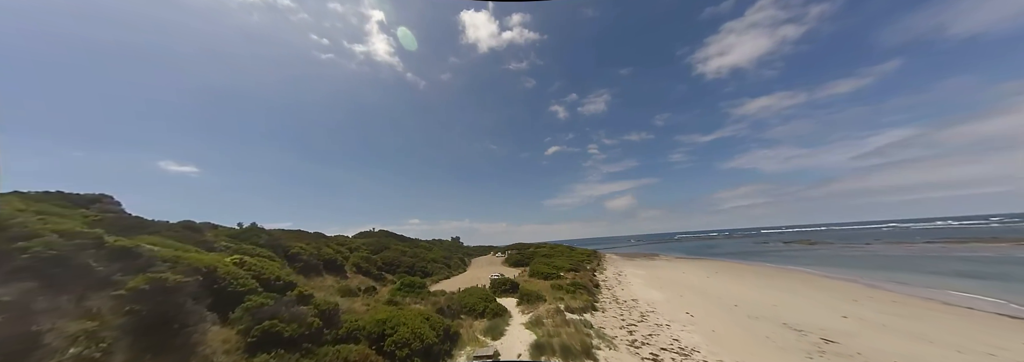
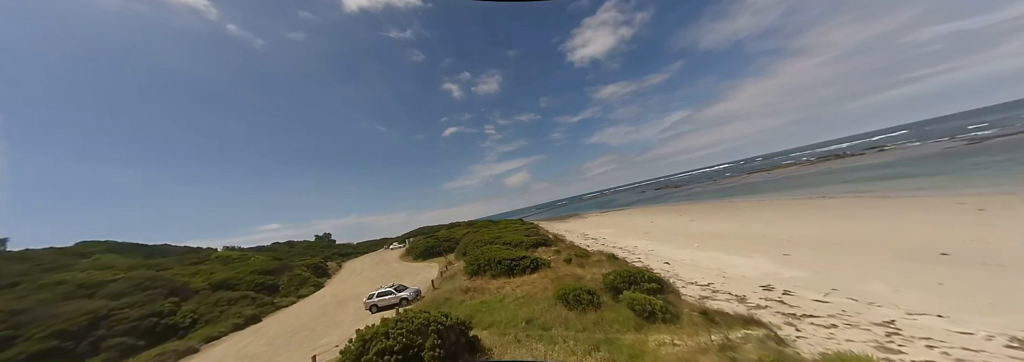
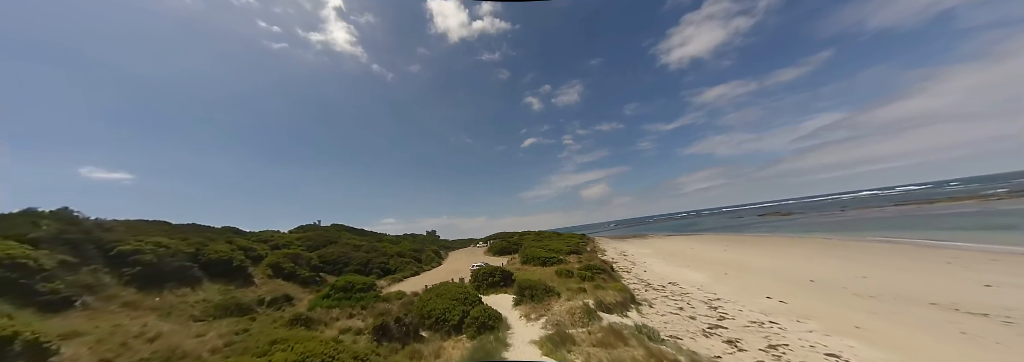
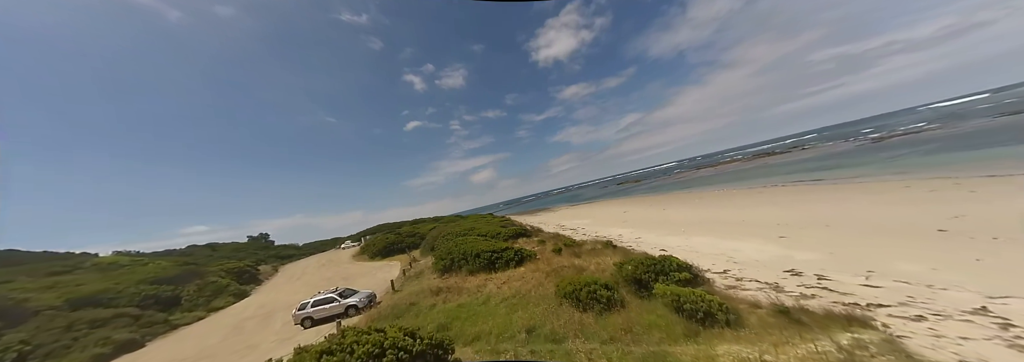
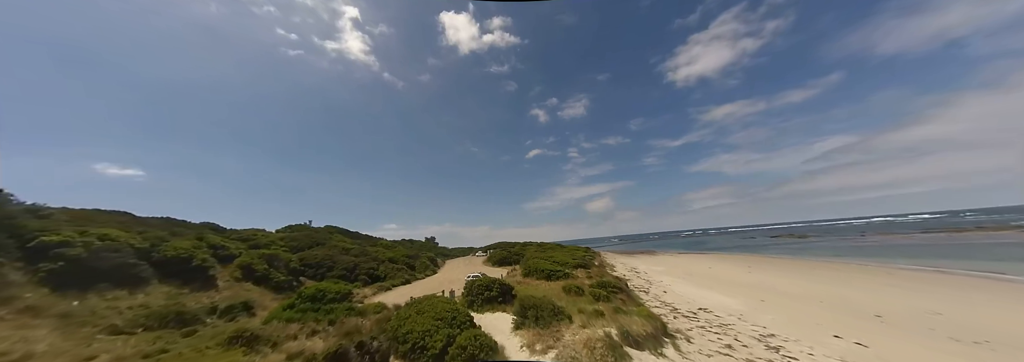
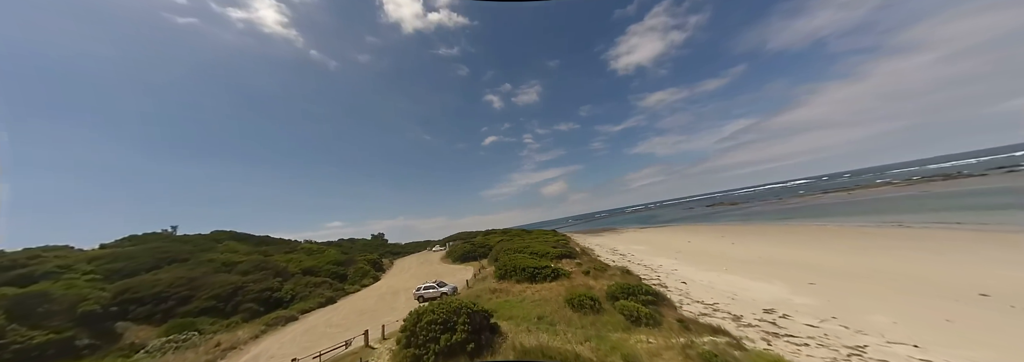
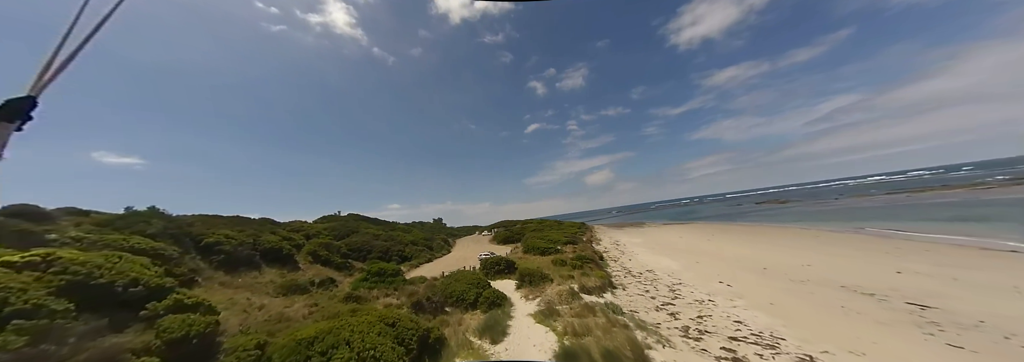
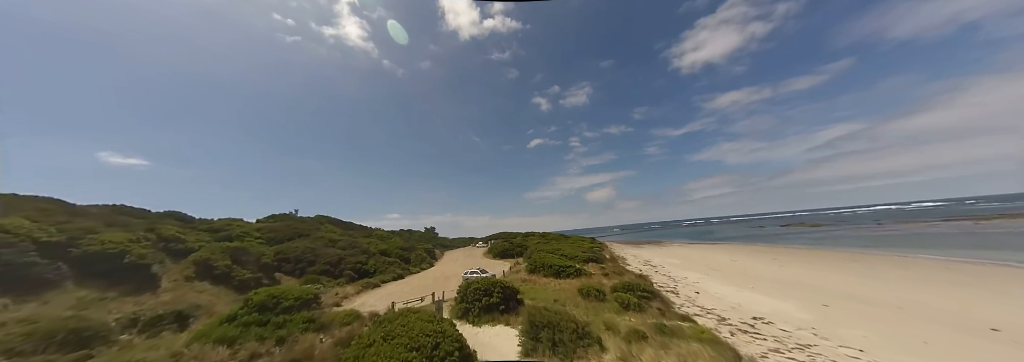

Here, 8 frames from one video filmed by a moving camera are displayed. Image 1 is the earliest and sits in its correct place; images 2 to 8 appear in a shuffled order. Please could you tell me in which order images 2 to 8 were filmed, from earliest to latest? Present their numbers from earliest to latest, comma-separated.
7, 3, 5, 8, 6, 2, 4
